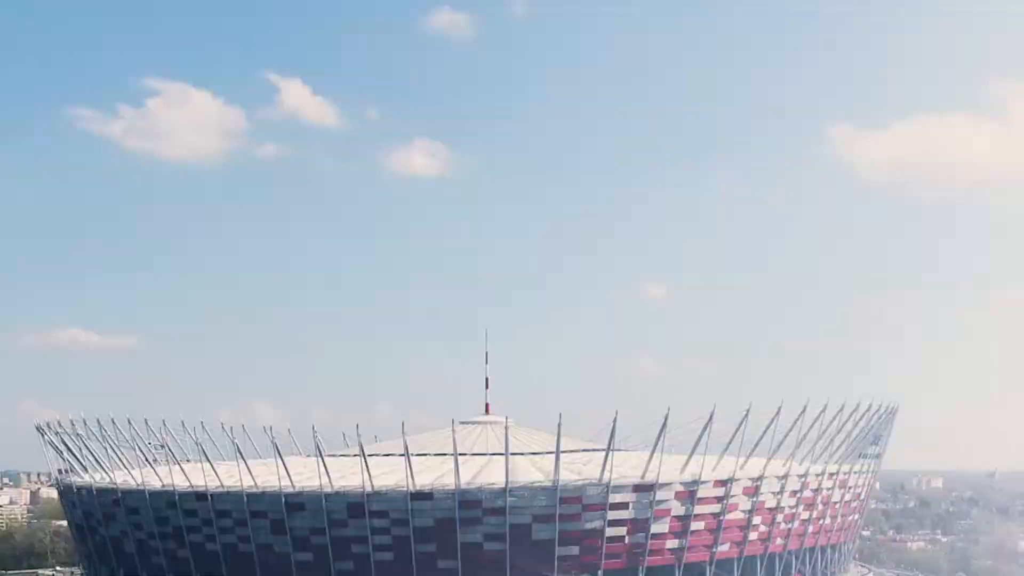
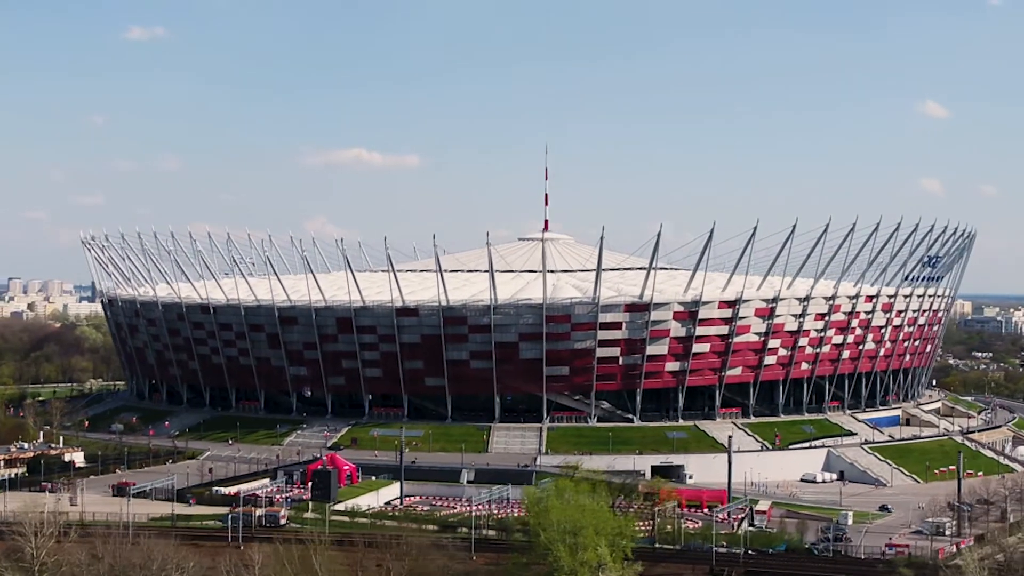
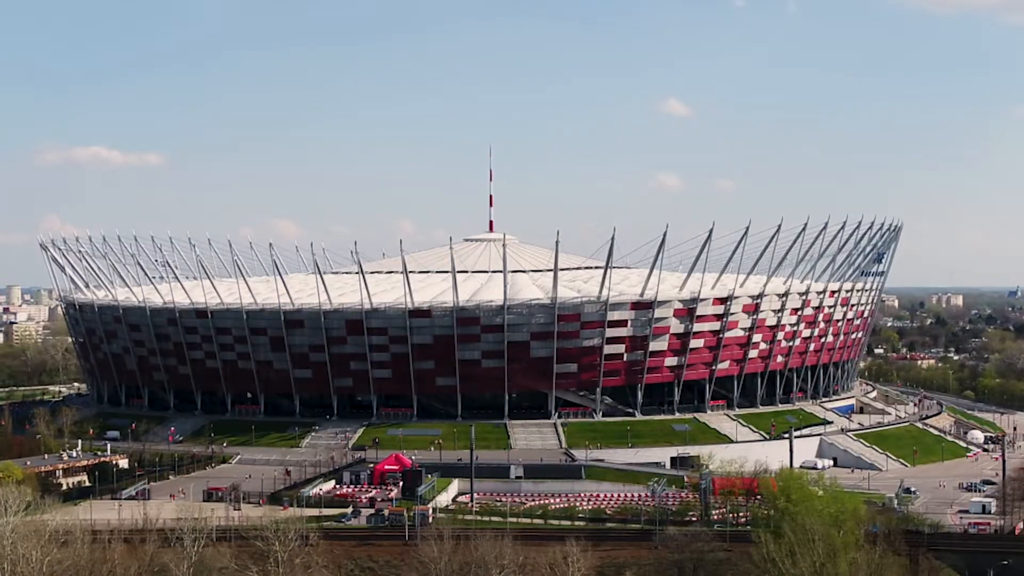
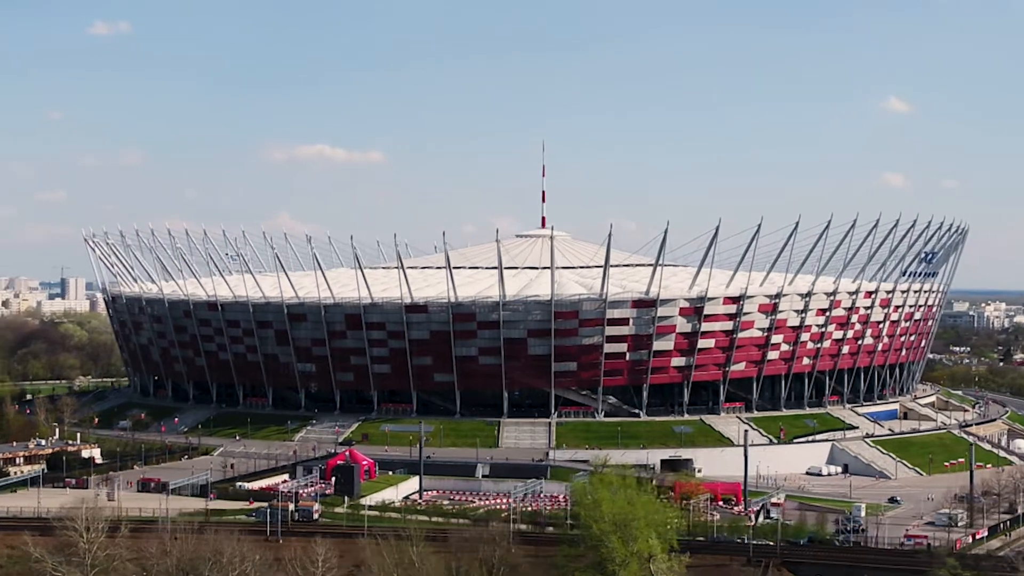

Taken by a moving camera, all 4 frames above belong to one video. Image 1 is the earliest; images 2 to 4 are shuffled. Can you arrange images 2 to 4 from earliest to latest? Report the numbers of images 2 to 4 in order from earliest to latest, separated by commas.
3, 4, 2
